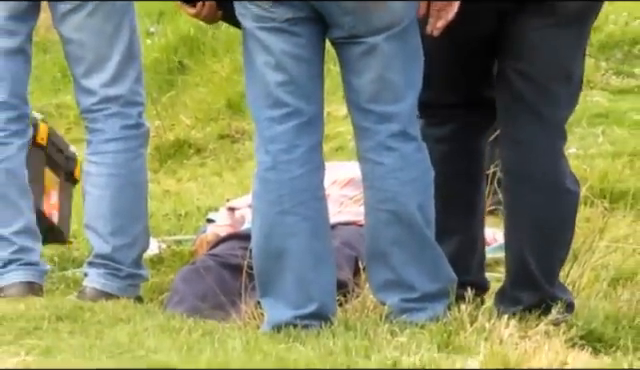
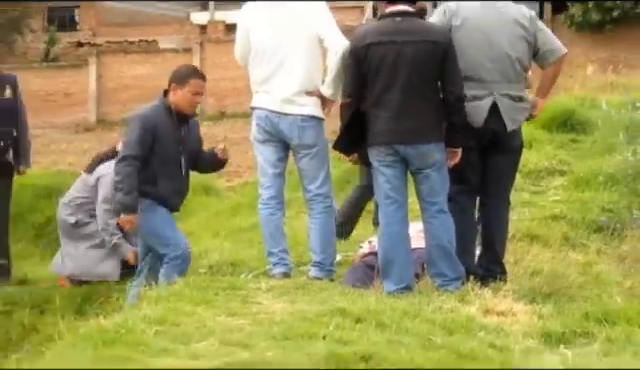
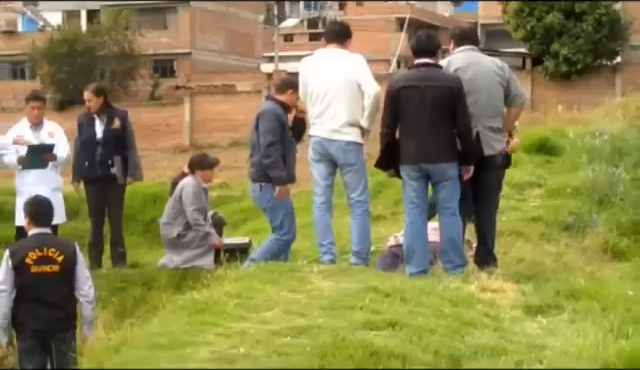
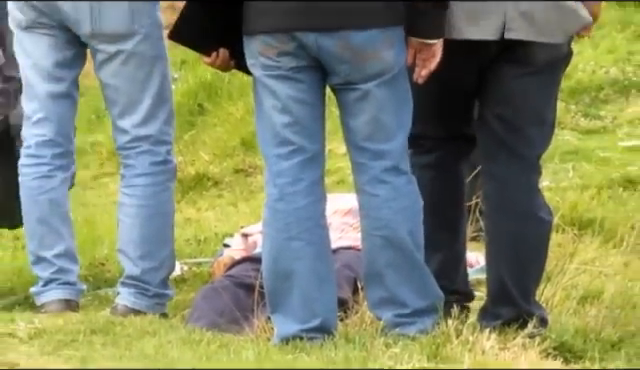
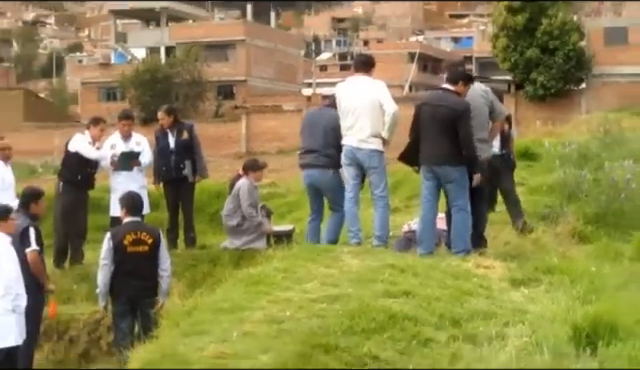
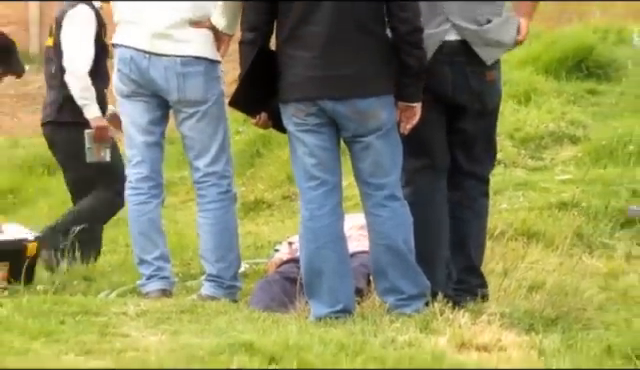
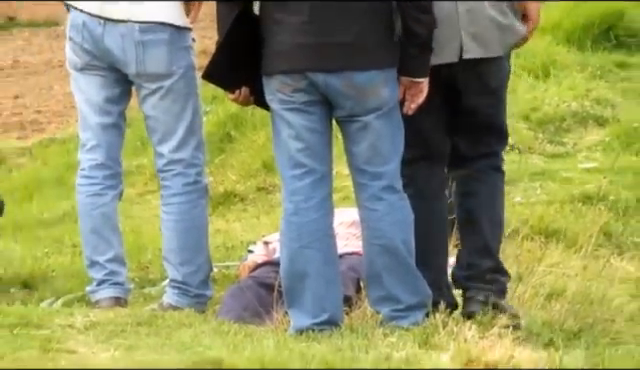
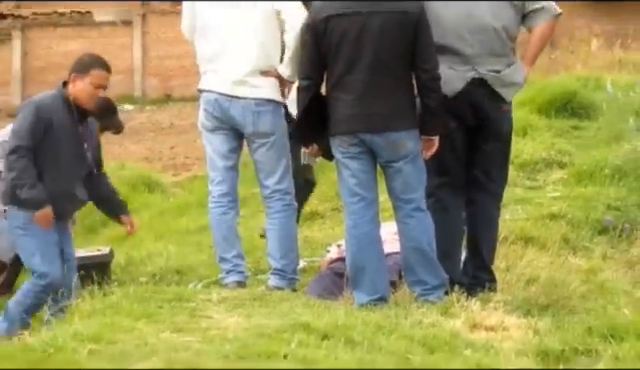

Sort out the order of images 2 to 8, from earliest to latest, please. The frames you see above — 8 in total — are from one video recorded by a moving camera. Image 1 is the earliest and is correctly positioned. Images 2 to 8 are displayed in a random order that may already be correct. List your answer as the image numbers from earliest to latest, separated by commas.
4, 7, 6, 8, 2, 3, 5
